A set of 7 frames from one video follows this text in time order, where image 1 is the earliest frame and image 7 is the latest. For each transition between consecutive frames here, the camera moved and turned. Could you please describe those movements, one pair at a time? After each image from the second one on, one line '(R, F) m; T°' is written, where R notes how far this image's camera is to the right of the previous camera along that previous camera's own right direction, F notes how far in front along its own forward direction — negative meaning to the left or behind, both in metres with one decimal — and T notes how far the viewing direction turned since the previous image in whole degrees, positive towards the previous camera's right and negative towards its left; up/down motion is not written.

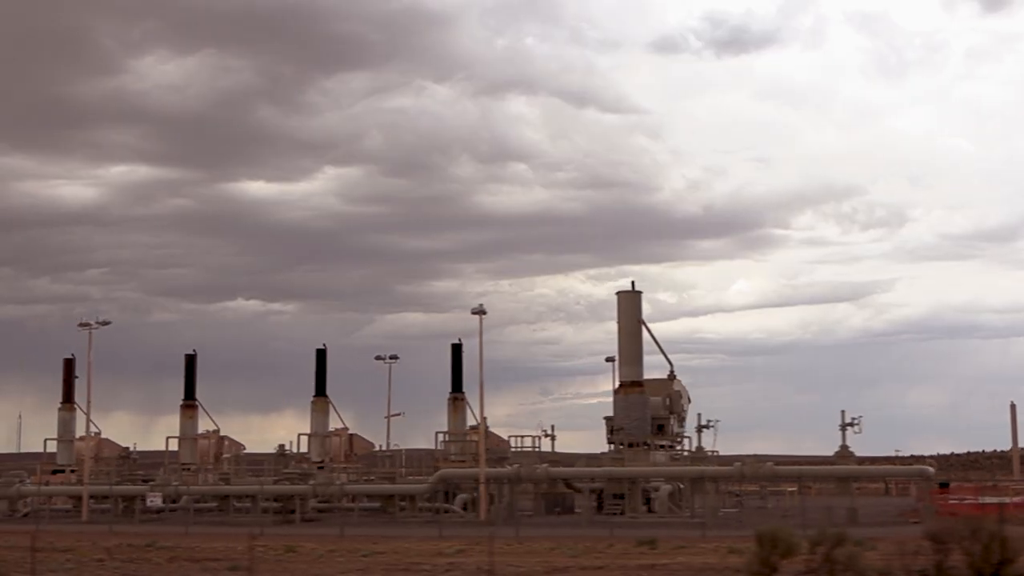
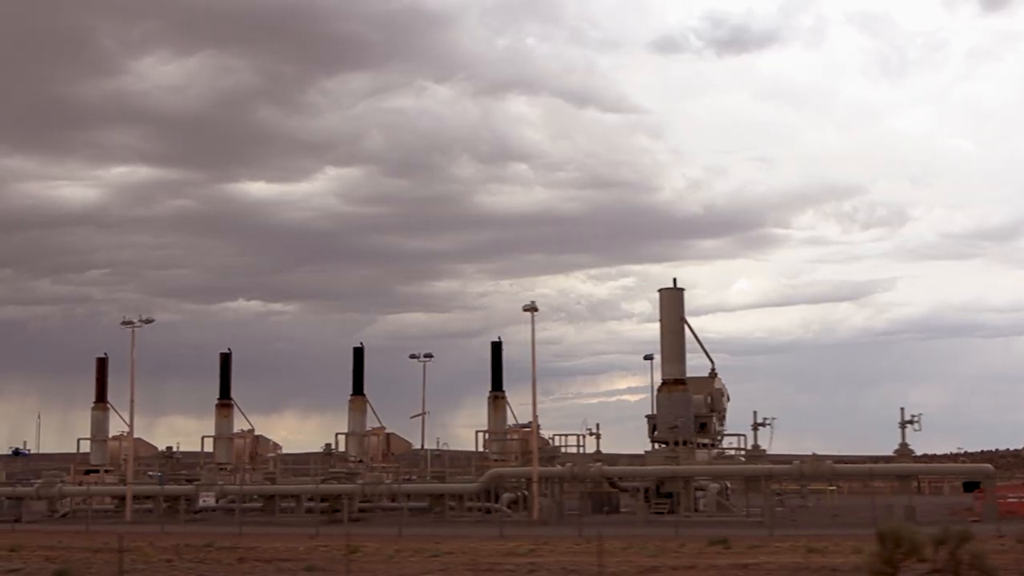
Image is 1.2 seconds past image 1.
(-2.3, +0.7) m; 0°
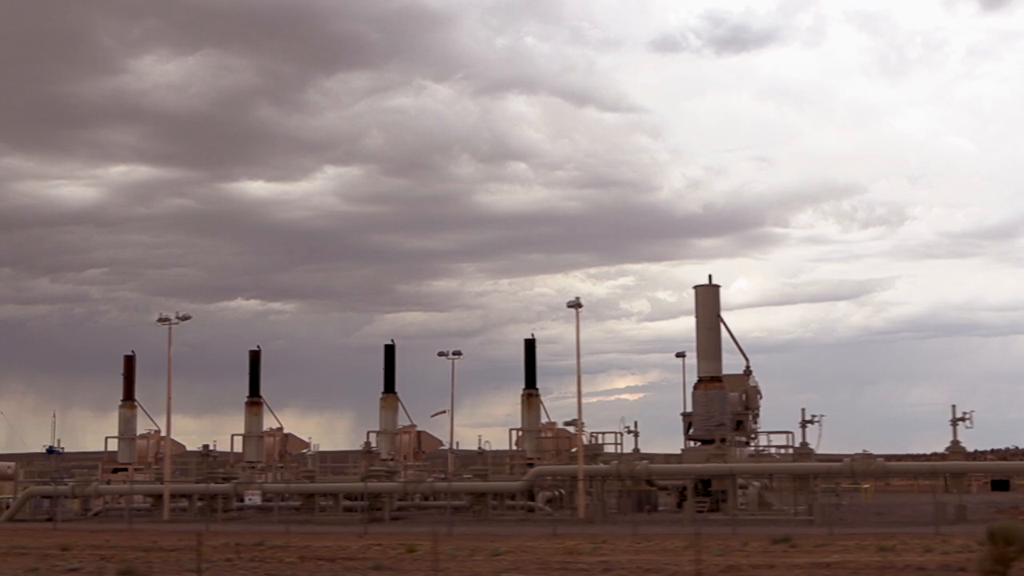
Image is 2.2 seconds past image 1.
(-2.0, +0.6) m; 0°
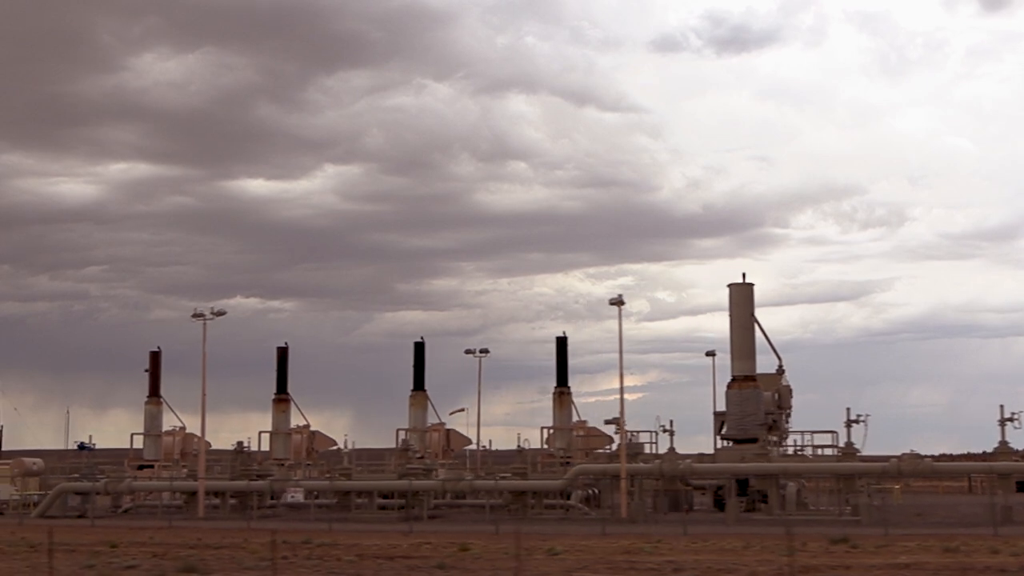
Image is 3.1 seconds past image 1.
(+6.6, -1.6) m; 0°
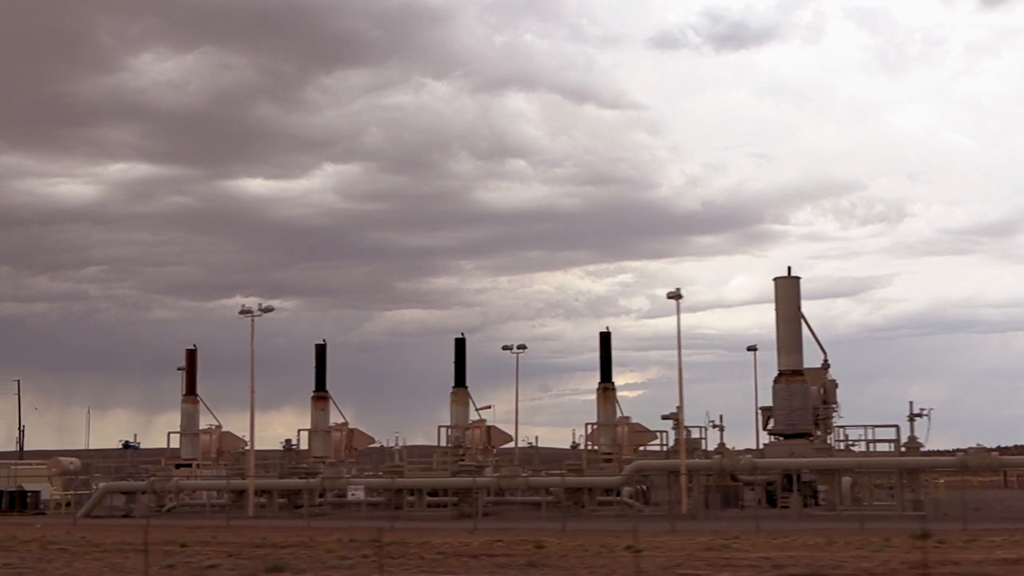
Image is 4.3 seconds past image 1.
(-2.5, +0.7) m; 0°
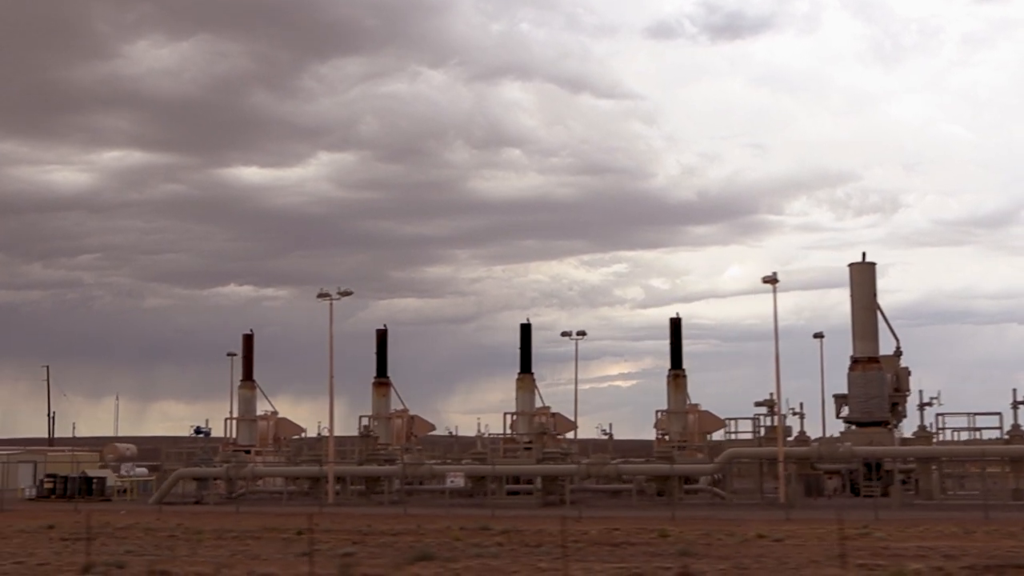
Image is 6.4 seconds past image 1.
(-4.2, +1.2) m; 0°
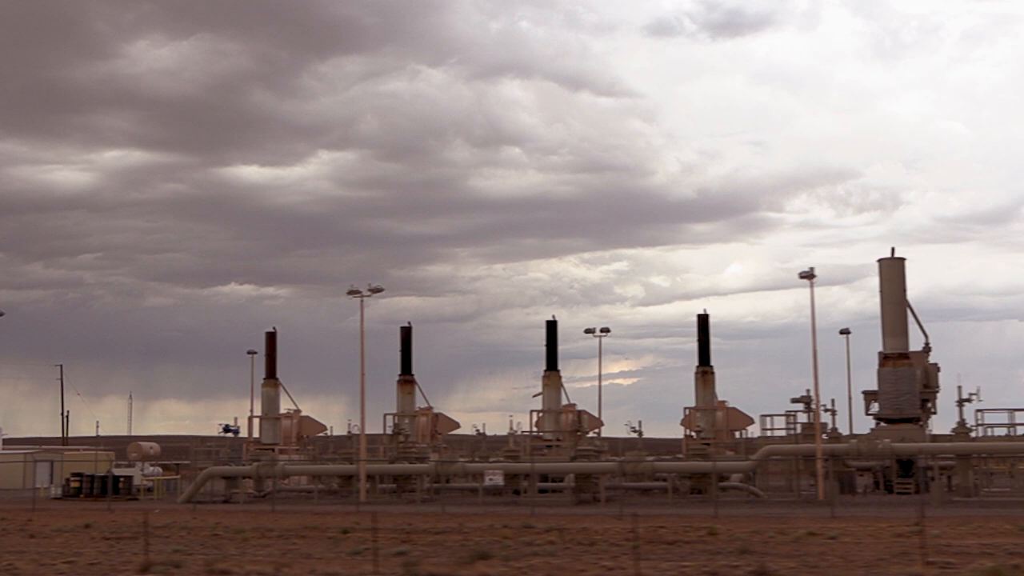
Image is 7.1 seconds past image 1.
(-1.5, +0.4) m; 0°
